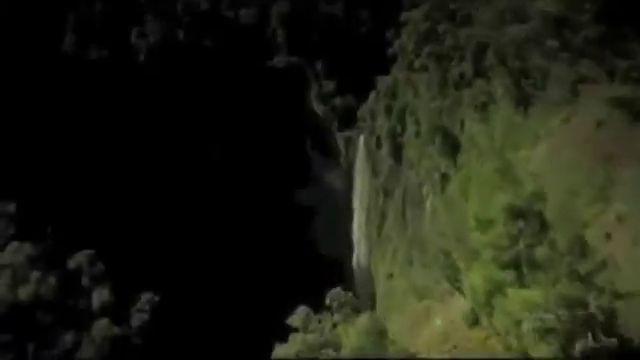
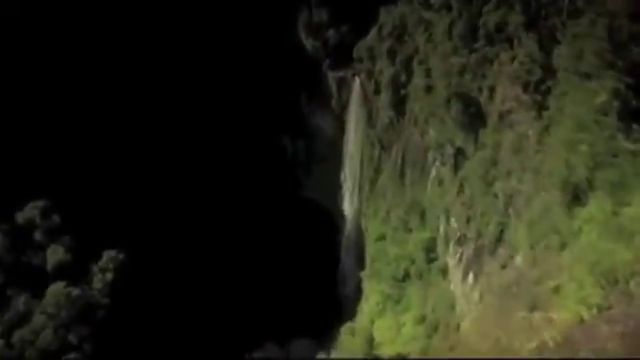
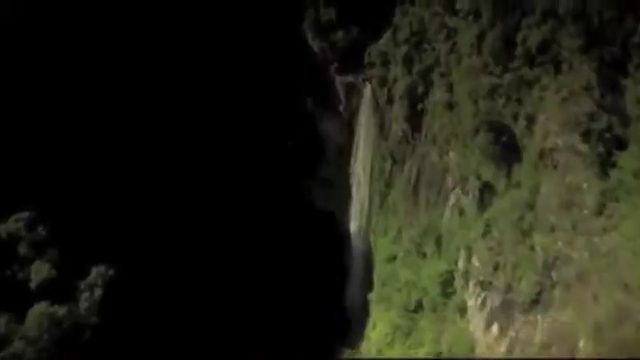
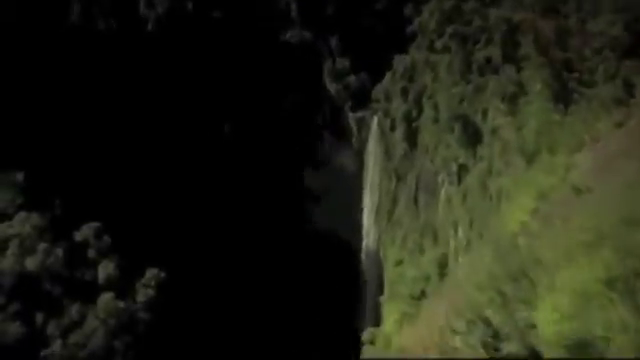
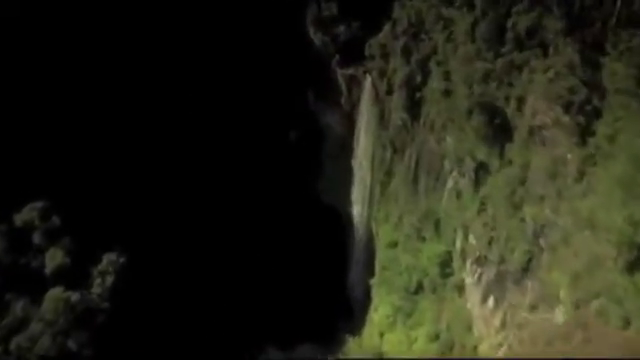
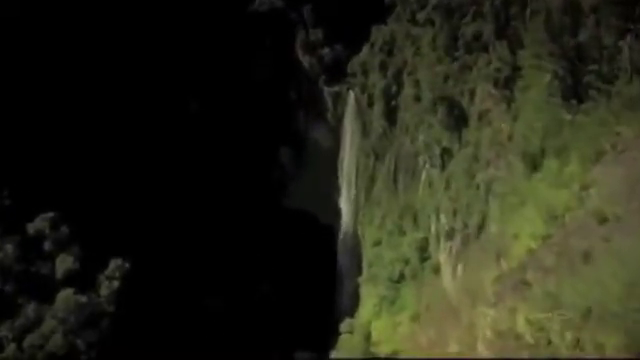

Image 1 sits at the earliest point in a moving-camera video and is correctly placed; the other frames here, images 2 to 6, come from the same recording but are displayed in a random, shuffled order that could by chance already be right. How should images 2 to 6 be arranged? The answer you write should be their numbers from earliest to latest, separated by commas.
4, 6, 2, 5, 3
